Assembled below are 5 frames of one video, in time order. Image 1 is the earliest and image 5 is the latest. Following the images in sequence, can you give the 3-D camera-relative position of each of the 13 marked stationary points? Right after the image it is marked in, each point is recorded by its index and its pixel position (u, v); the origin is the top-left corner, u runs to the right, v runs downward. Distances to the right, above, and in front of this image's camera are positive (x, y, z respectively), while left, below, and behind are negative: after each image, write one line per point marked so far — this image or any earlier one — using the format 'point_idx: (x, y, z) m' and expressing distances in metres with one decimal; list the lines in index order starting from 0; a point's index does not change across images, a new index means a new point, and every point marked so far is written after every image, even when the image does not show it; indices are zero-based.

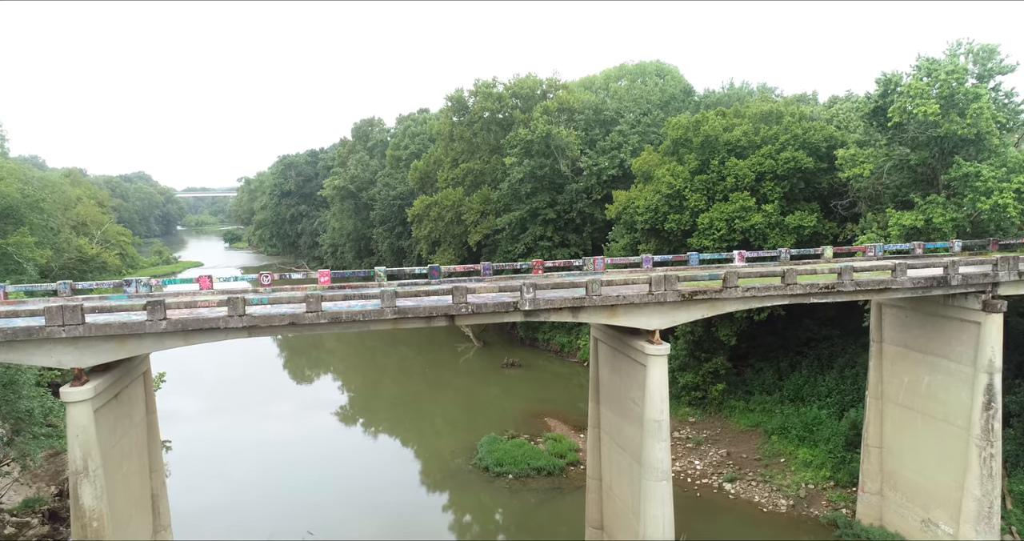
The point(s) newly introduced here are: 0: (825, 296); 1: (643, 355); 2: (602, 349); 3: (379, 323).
0: (+6.8, -0.5, +12.5) m
1: (+2.8, -1.8, +12.2) m
2: (+2.2, -1.9, +14.3) m
3: (-2.5, -1.0, +10.7) m
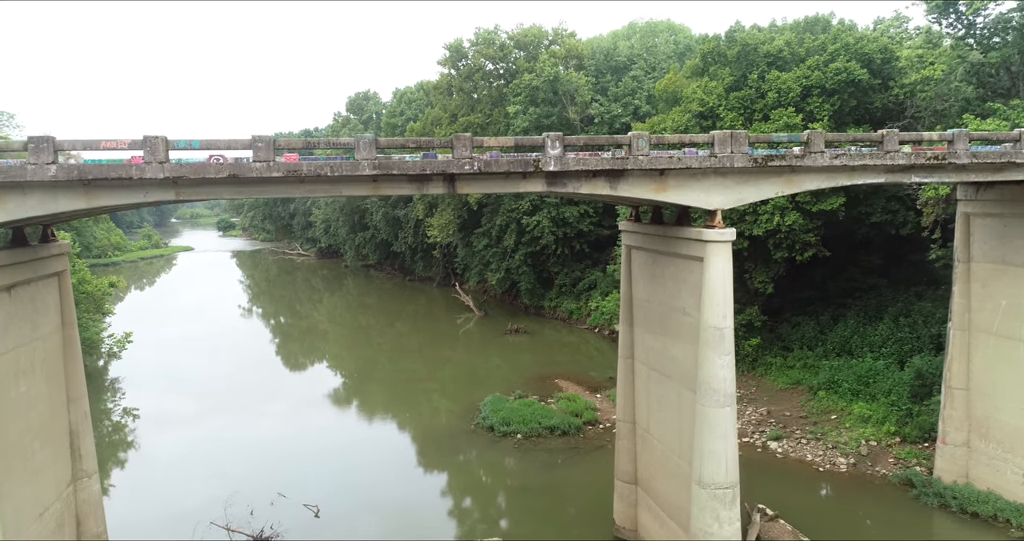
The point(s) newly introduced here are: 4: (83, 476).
0: (+7.1, +1.6, +9.8) m
1: (+3.1, +0.4, +9.4) m
2: (+2.5, +0.2, +11.5) m
3: (-2.2, +1.2, +8.0) m
4: (-7.6, -3.7, +10.2) m
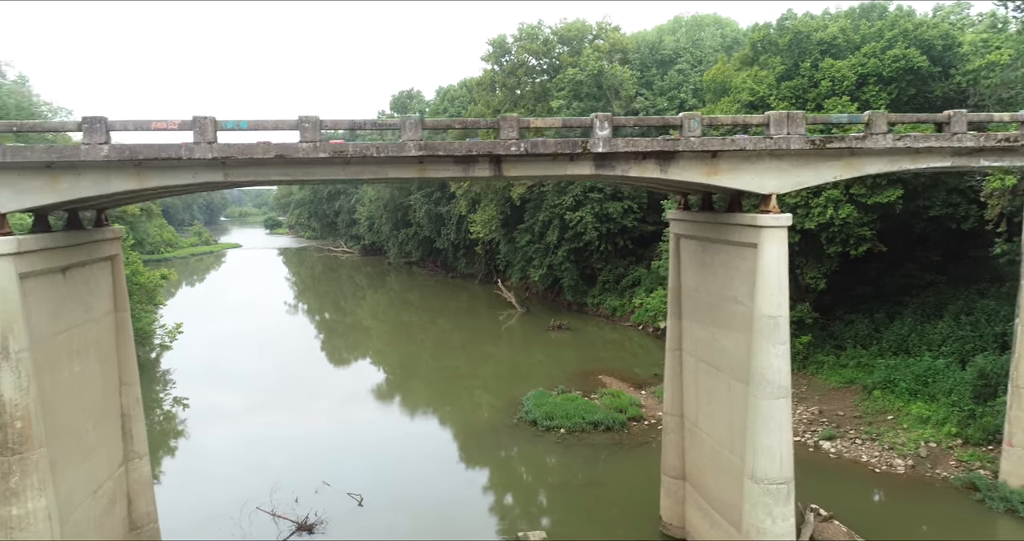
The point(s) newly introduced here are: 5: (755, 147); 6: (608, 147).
0: (+7.9, +1.8, +9.2) m
1: (+3.8, +0.6, +9.1) m
2: (+3.4, +0.5, +11.3) m
3: (-1.5, +1.4, +8.0) m
4: (-6.9, -3.4, +10.6) m
5: (+3.6, +1.8, +8.5) m
6: (+1.3, +1.7, +8.0) m
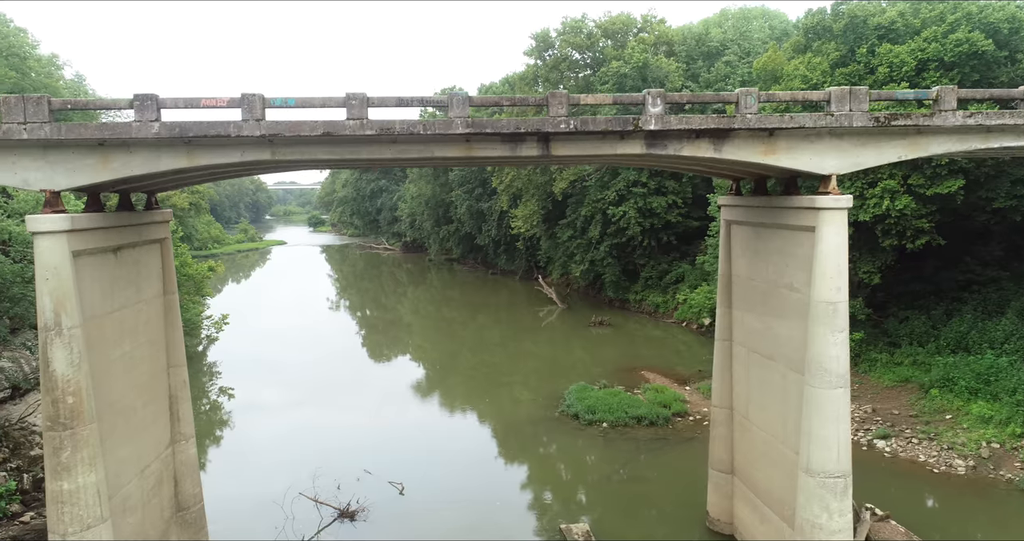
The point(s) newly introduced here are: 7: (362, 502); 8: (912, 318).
0: (+8.6, +2.0, +8.6) m
1: (+4.5, +0.9, +8.7) m
2: (+4.3, +0.7, +10.9) m
3: (-0.8, +1.7, +8.0) m
4: (-6.1, -3.1, +10.9) m
5: (+4.3, +2.0, +8.1) m
6: (+2.0, +2.0, +7.8) m
7: (-3.6, -5.4, +13.6) m
8: (+13.8, -1.6, +19.8) m
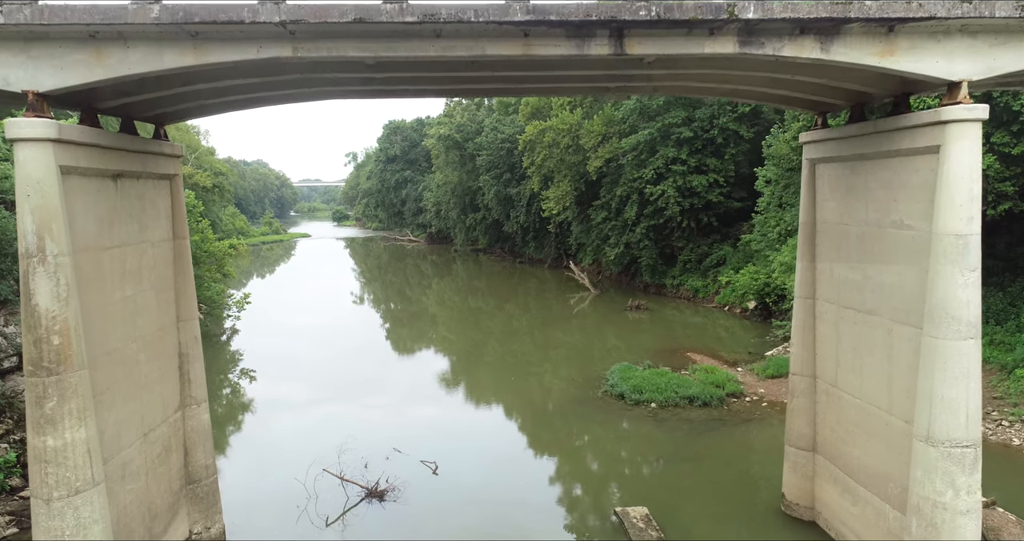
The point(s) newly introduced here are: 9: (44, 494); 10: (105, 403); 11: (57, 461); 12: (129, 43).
0: (+9.4, +2.9, +6.9) m
1: (+5.3, +1.8, +7.3) m
2: (+5.1, +1.6, +9.5) m
3: (-0.1, +2.6, +6.7) m
4: (-5.2, -2.2, +9.8) m
5: (+5.0, +2.9, +6.6) m
6: (+2.8, +2.9, +6.4) m
7: (-2.6, -4.5, +12.4) m
8: (+15.0, -0.8, +18.0) m
9: (-5.1, -2.4, +6.3) m
10: (-5.1, -1.7, +7.2) m
11: (-5.0, -2.1, +6.3) m
12: (-4.2, +2.5, +6.4) m
